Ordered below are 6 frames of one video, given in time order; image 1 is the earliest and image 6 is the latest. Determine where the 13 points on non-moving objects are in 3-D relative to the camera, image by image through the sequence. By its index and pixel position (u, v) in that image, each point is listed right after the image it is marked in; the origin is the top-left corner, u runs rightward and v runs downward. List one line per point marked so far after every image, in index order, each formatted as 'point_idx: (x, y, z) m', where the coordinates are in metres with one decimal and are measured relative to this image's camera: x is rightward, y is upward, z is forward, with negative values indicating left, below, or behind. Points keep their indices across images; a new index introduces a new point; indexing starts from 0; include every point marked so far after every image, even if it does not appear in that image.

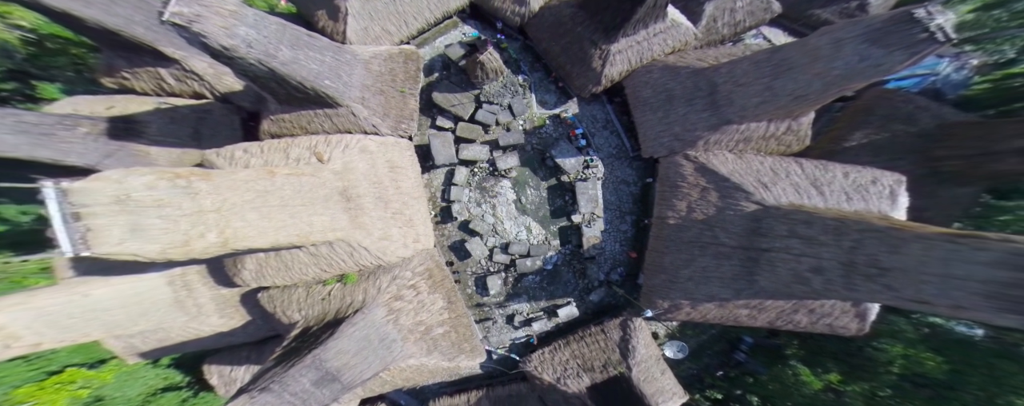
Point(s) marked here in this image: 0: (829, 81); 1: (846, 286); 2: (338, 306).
0: (+4.1, +1.6, +3.7) m
1: (+4.1, -1.0, +3.4) m
2: (-2.9, -1.8, +4.7) m
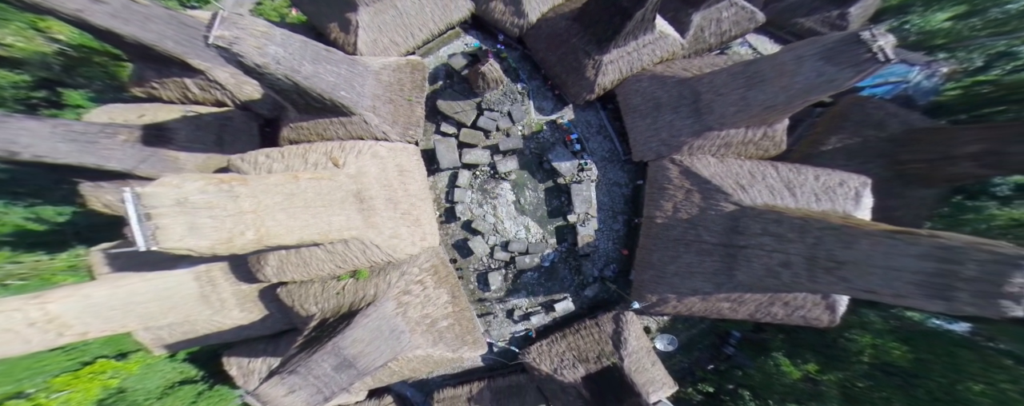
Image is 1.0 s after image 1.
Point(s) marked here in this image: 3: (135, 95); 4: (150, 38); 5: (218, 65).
0: (+4.0, +1.6, +4.0) m
1: (+4.0, -1.0, +3.8) m
2: (-2.9, -1.8, +5.1) m
3: (-9.4, +2.8, +7.0) m
4: (-6.0, +2.8, +4.5) m
5: (-5.7, +2.7, +5.2) m
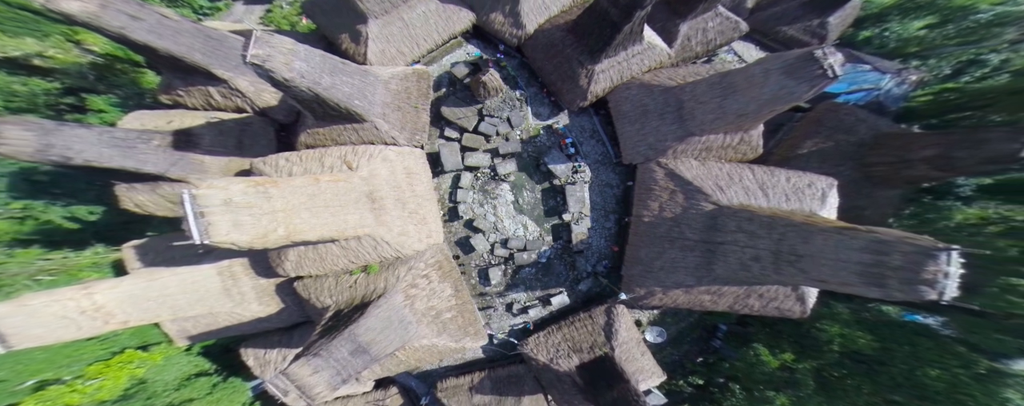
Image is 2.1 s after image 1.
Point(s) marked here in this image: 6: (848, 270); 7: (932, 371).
0: (+4.0, +1.6, +4.4) m
1: (+4.0, -1.0, +4.2) m
2: (-3.0, -1.8, +5.6) m
3: (-9.4, +2.8, +7.5) m
4: (-6.0, +2.8, +5.0) m
5: (-5.7, +2.7, +5.7) m
6: (+4.1, -0.8, +3.4) m
7: (+7.5, -3.0, +5.0) m
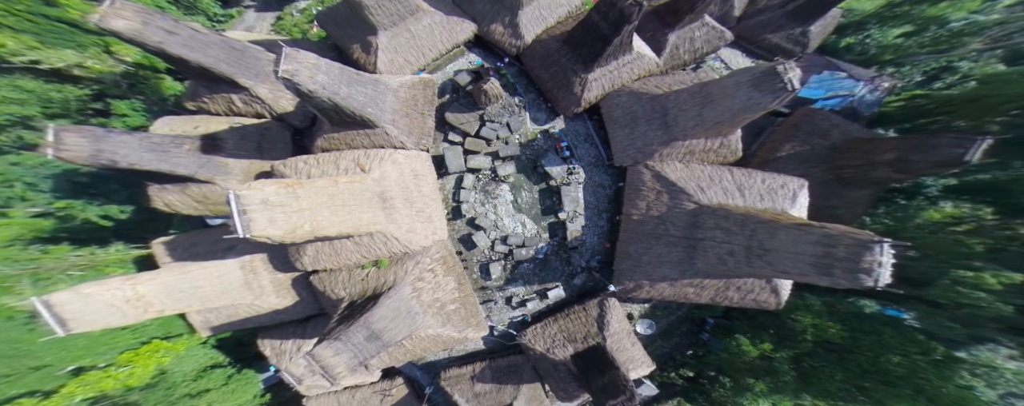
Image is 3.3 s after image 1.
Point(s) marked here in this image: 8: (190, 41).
0: (+3.9, +1.6, +4.9) m
1: (+3.9, -1.0, +4.6) m
2: (-3.0, -1.8, +6.1) m
3: (-9.4, +2.8, +8.1) m
4: (-6.1, +2.8, +5.6) m
5: (-5.8, +2.8, +6.3) m
6: (+4.0, -0.8, +3.8) m
7: (+7.4, -3.0, +5.4) m
8: (-6.1, +3.1, +5.3) m
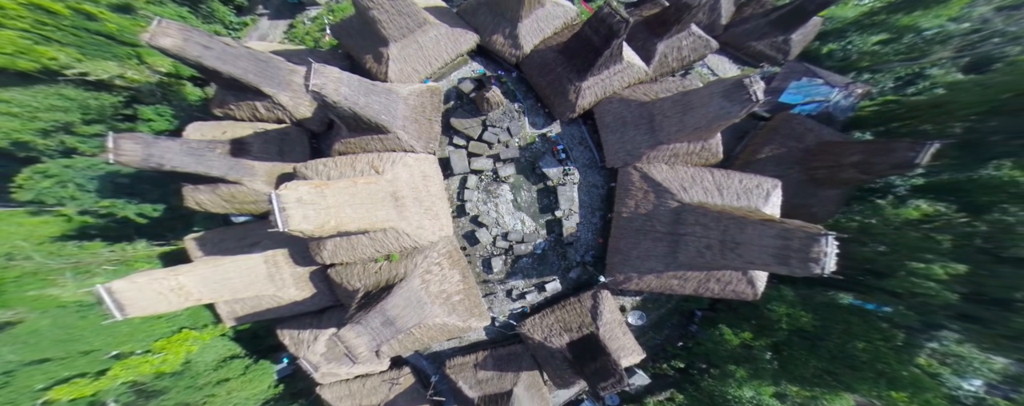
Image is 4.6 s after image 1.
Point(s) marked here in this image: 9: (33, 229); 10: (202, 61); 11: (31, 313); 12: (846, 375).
0: (+3.9, +1.6, +5.4) m
1: (+3.9, -1.0, +5.1) m
2: (-3.0, -1.7, +6.7) m
3: (-9.4, +2.8, +8.9) m
4: (-6.1, +2.9, +6.2) m
5: (-5.8, +2.8, +7.0) m
6: (+4.0, -0.8, +4.3) m
7: (+7.4, -3.0, +5.9) m
8: (-6.2, +3.1, +6.0) m
9: (-12.2, -0.7, +7.0) m
10: (-6.5, +2.9, +5.8) m
11: (-10.7, -2.5, +6.1) m
12: (+7.0, -3.6, +5.8) m
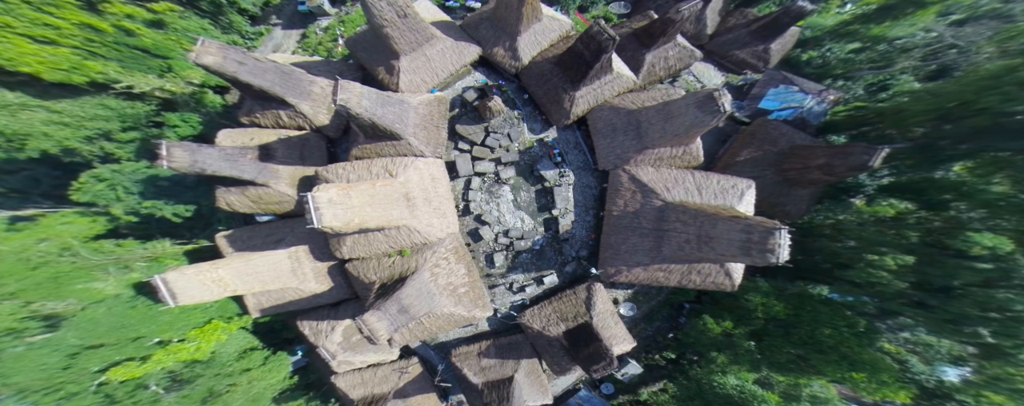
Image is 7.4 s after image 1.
0: (+3.9, +1.7, +6.0) m
1: (+3.8, -0.9, +5.7) m
2: (-3.0, -1.7, +7.5) m
3: (-9.4, +2.8, +9.7) m
4: (-6.1, +2.9, +7.0) m
5: (-5.8, +2.8, +7.8) m
6: (+3.9, -0.7, +4.9) m
7: (+7.4, -2.9, +6.4) m
8: (-6.2, +3.1, +6.8) m
9: (-12.2, -0.7, +7.9) m
10: (-6.5, +2.9, +6.6) m
11: (-10.7, -2.5, +7.0) m
12: (+7.0, -3.6, +6.4) m
